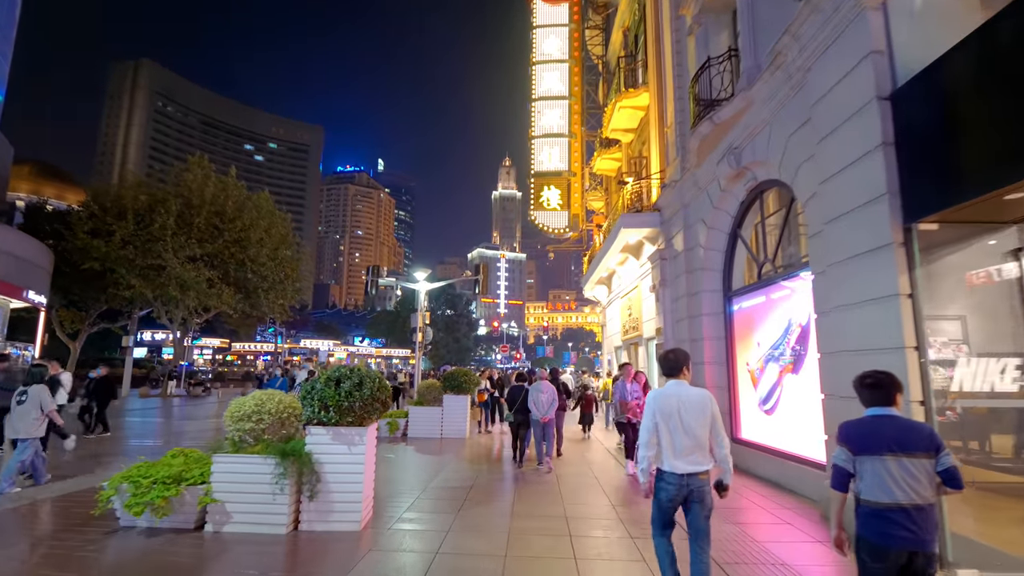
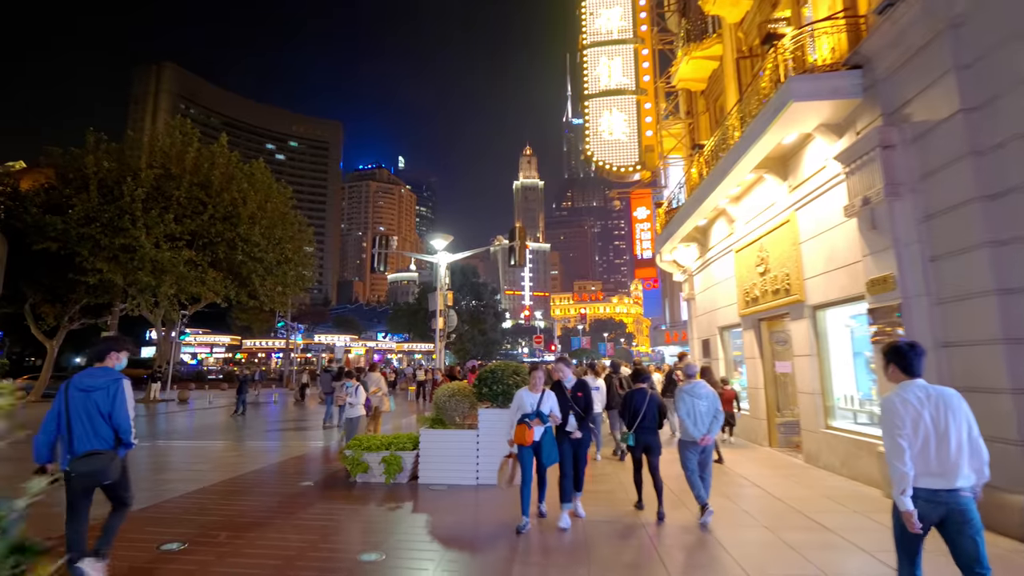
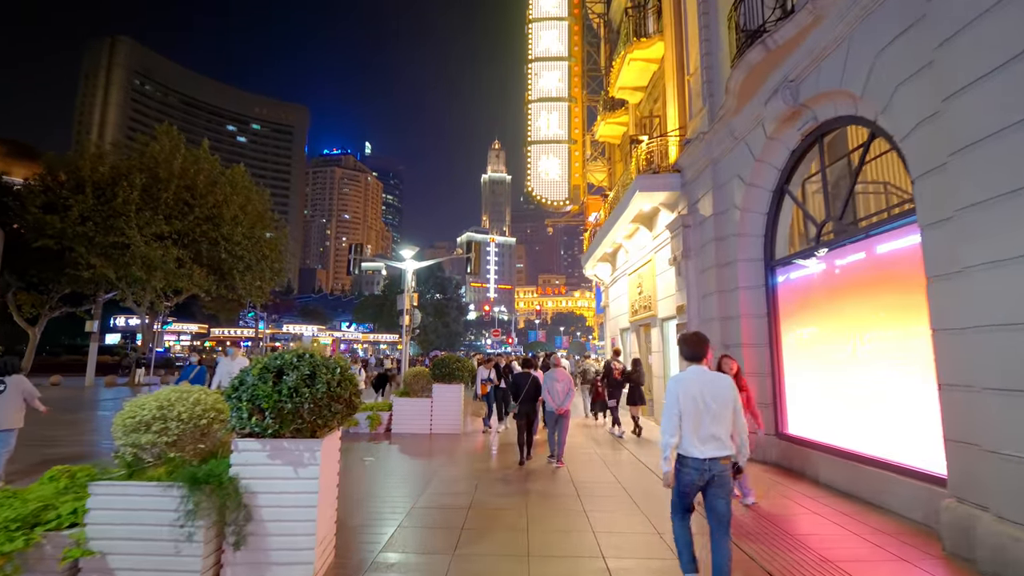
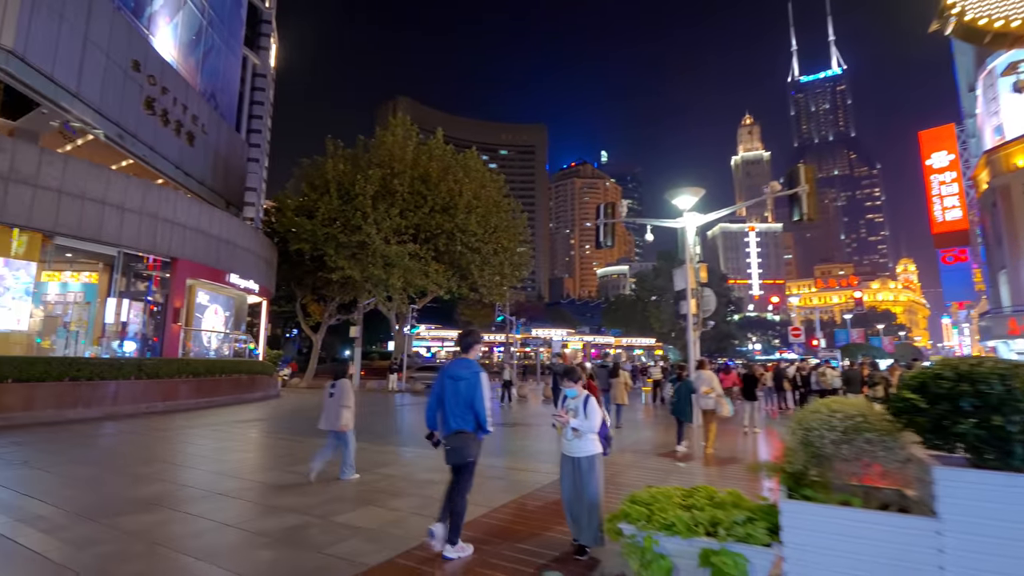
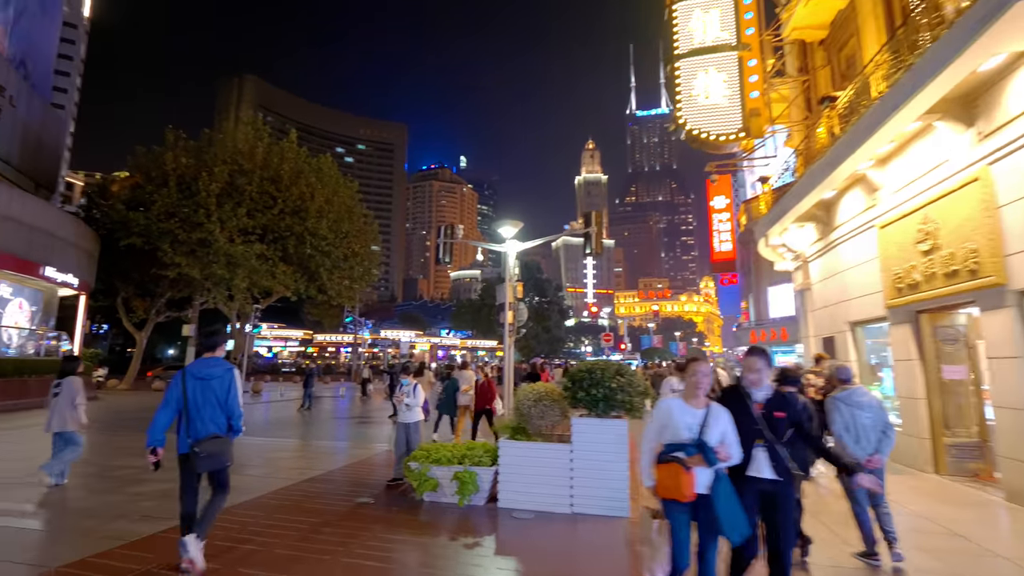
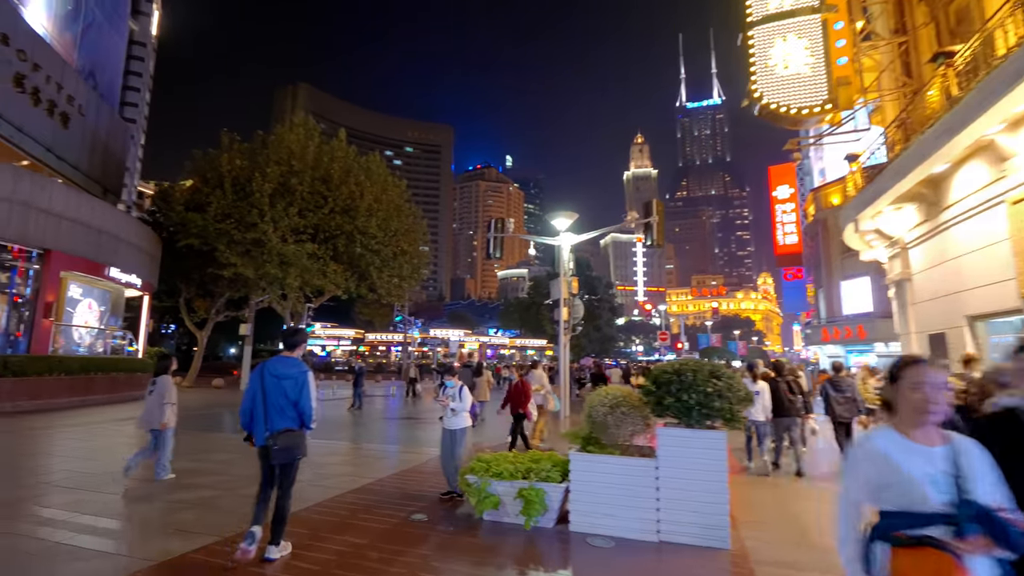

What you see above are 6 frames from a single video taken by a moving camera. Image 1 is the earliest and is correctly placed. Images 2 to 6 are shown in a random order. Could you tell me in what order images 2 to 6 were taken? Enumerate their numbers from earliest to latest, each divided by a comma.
3, 2, 5, 6, 4
